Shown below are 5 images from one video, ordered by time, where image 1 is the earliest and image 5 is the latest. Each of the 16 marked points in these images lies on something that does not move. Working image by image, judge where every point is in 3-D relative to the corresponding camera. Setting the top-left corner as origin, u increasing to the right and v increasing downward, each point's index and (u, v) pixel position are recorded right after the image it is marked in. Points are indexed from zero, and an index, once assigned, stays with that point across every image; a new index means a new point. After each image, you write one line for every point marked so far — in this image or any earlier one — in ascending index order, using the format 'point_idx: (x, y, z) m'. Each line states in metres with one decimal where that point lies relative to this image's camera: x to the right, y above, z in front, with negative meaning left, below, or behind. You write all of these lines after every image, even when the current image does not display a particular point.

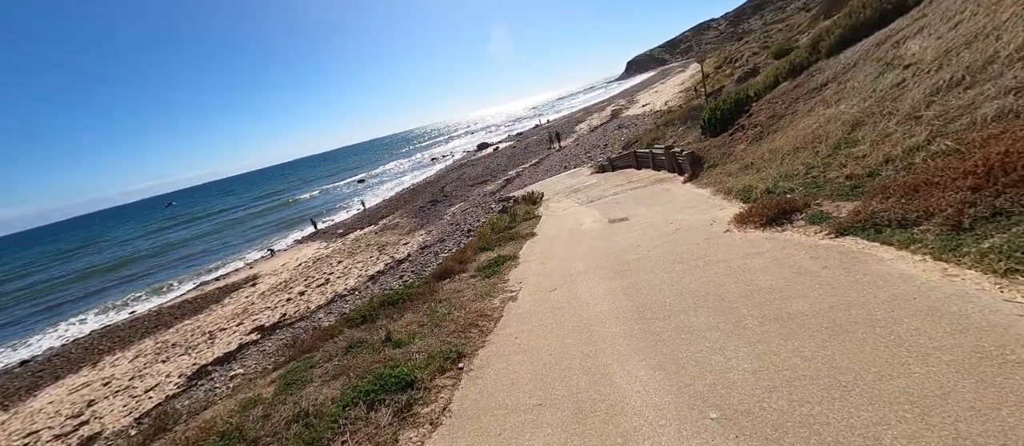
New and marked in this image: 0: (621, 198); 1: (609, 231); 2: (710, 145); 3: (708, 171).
0: (+4.6, +1.0, +15.0) m
1: (+2.7, -0.3, +10.1) m
2: (+7.9, +3.1, +14.3) m
3: (+7.0, +1.8, +12.7) m
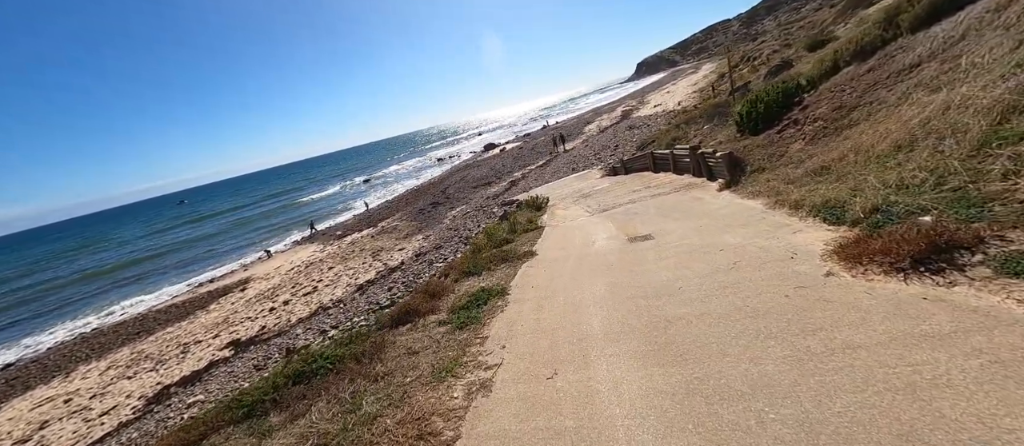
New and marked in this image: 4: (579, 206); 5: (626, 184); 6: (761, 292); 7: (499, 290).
0: (+4.5, +0.5, +12.5) m
1: (+2.5, -0.7, +7.7) m
2: (+7.8, +2.6, +11.7) m
3: (+6.9, +1.3, +10.2) m
4: (+3.3, +0.8, +17.5) m
5: (+6.3, +2.2, +19.8) m
6: (+3.1, -0.8, +4.4) m
7: (-0.3, -1.3, +6.9) m
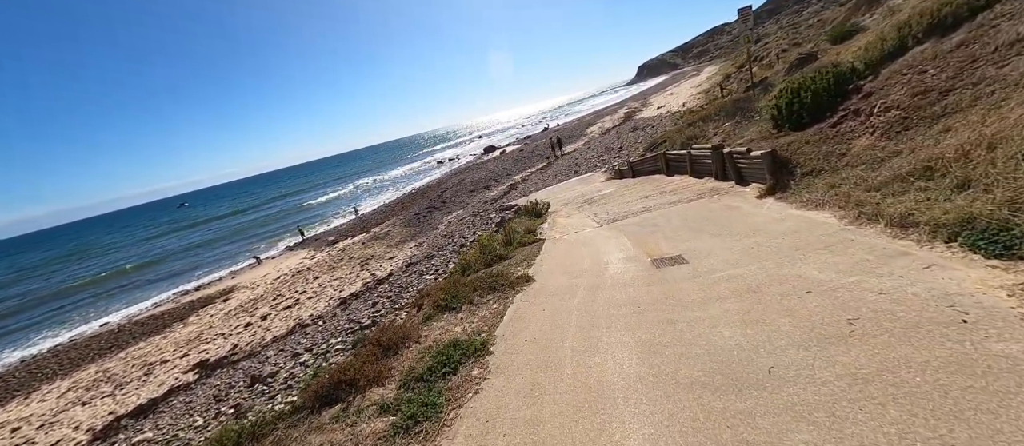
0: (+4.3, +0.1, +10.4) m
1: (+2.3, -1.1, +5.5) m
2: (+7.6, +2.2, +9.6) m
3: (+6.7, +0.9, +8.1) m
4: (+3.1, +0.4, +15.4) m
5: (+6.1, +1.7, +17.7) m
6: (+2.9, -1.2, +2.3) m
7: (-0.5, -1.7, +4.8) m
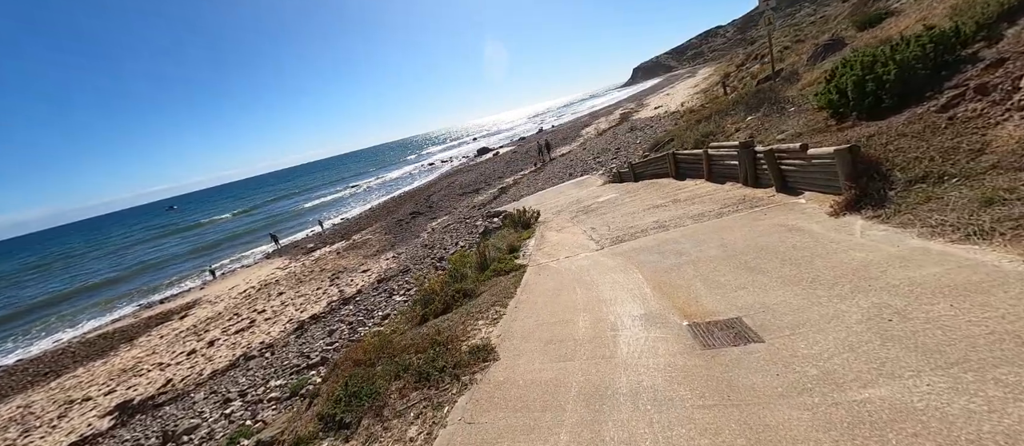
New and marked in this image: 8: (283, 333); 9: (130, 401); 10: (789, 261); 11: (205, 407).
0: (+3.6, -0.4, +7.4) m
1: (+1.6, -1.6, +2.6) m
2: (+6.9, +1.7, +6.7) m
3: (+6.0, +0.4, +5.2) m
4: (+2.4, -0.2, +12.4) m
5: (+5.4, +1.2, +14.8) m
6: (+2.3, -1.6, -0.7) m
7: (-1.1, -2.2, +1.8) m
8: (-12.4, -5.9, +19.3) m
9: (-17.7, -8.2, +16.5) m
10: (+4.1, -0.6, +5.2) m
11: (-11.8, -7.1, +13.8) m
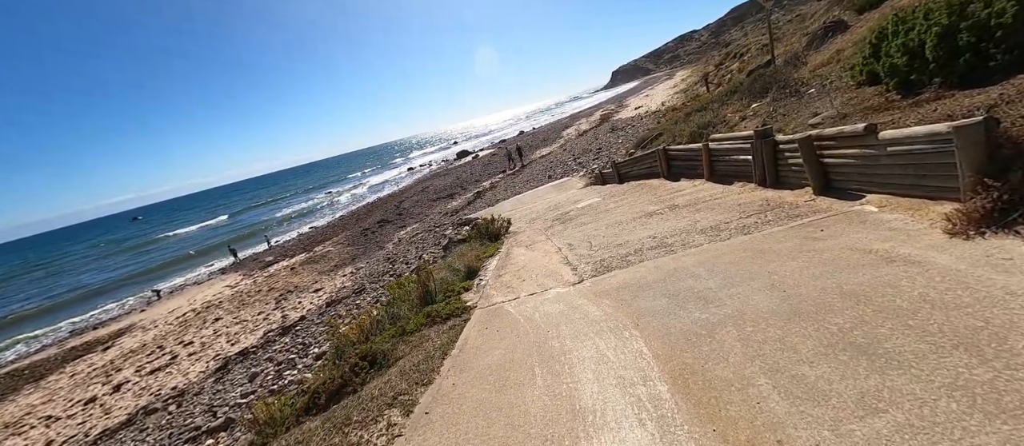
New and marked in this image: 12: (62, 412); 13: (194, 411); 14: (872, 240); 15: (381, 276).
0: (+2.6, -0.7, +4.8) m
1: (+0.9, -1.9, -0.2) m
2: (+5.9, +1.5, +4.2) m
3: (+5.1, +0.2, +2.6) m
4: (+1.2, -0.6, +9.7) m
5: (+4.0, +0.8, +12.2) m
6: (+1.7, -1.9, -3.4) m
7: (-1.8, -2.5, -1.1) m
8: (-13.8, -6.7, +15.9) m
9: (-18.9, -9.1, +12.8) m
10: (+3.2, -0.8, +2.5) m
11: (-12.9, -7.8, +10.4) m
12: (-21.0, -8.7, +16.8) m
13: (-11.0, -6.6, +12.3) m
14: (+4.3, -0.2, +4.2) m
15: (-7.2, -2.9, +19.2) m
